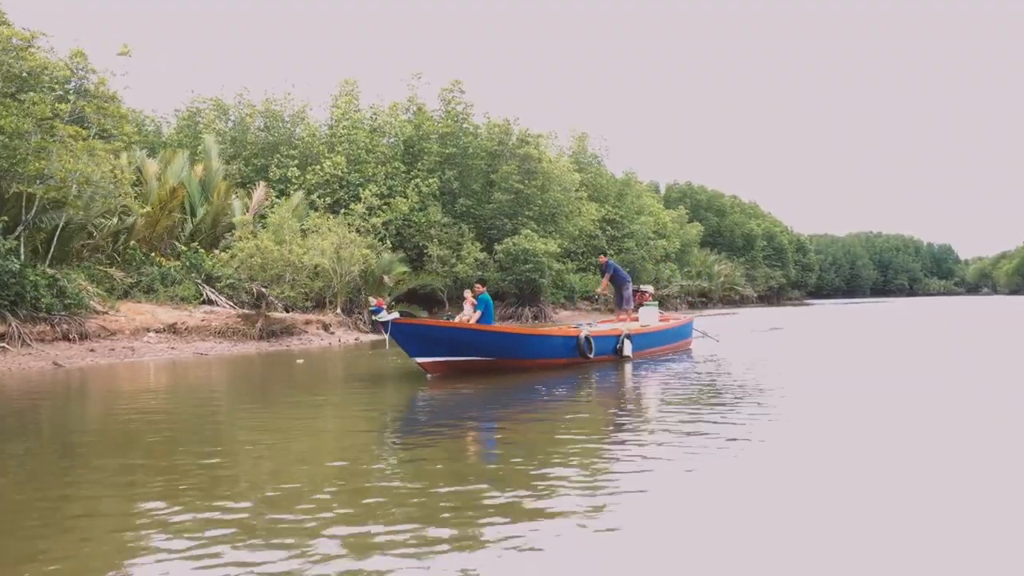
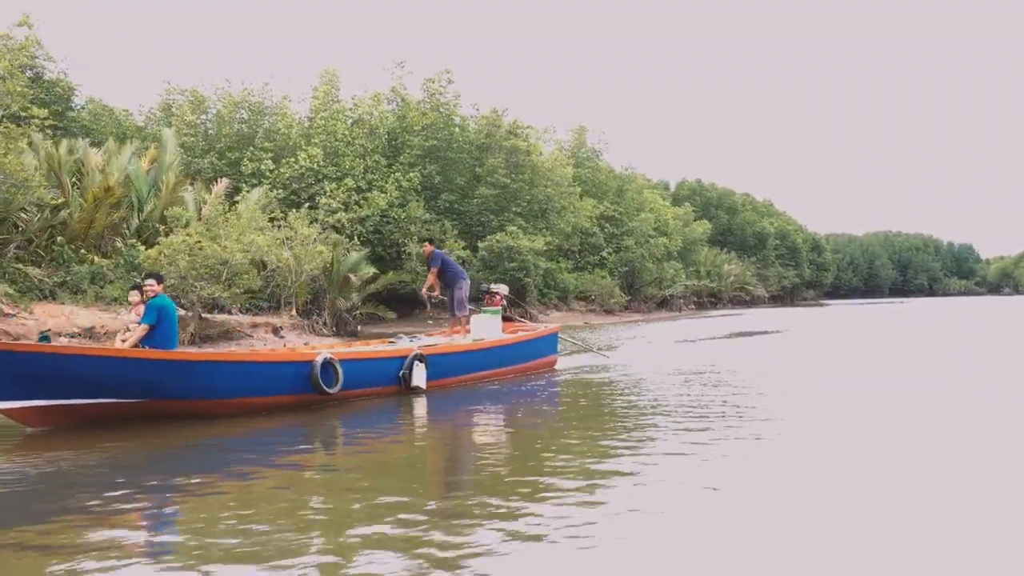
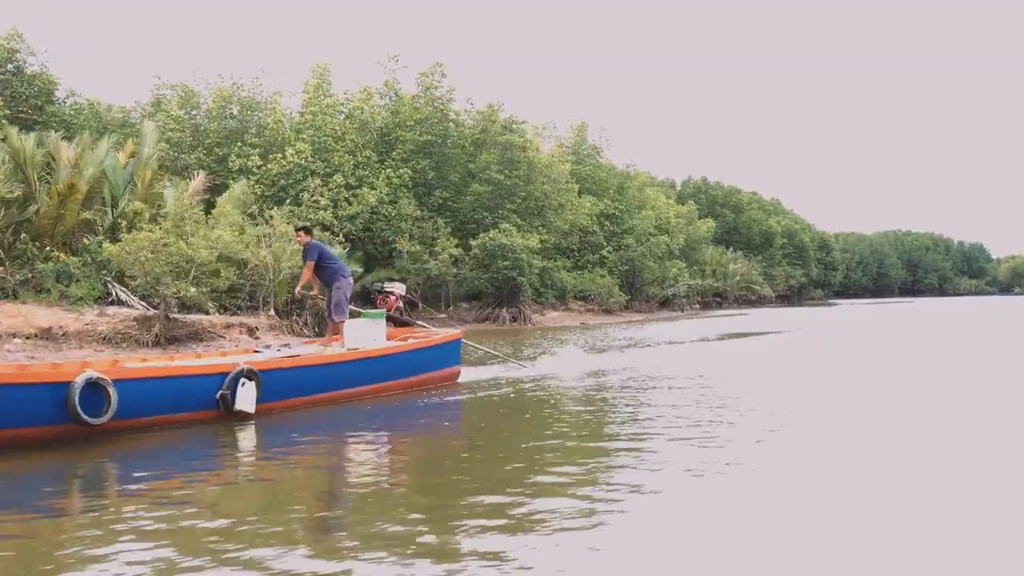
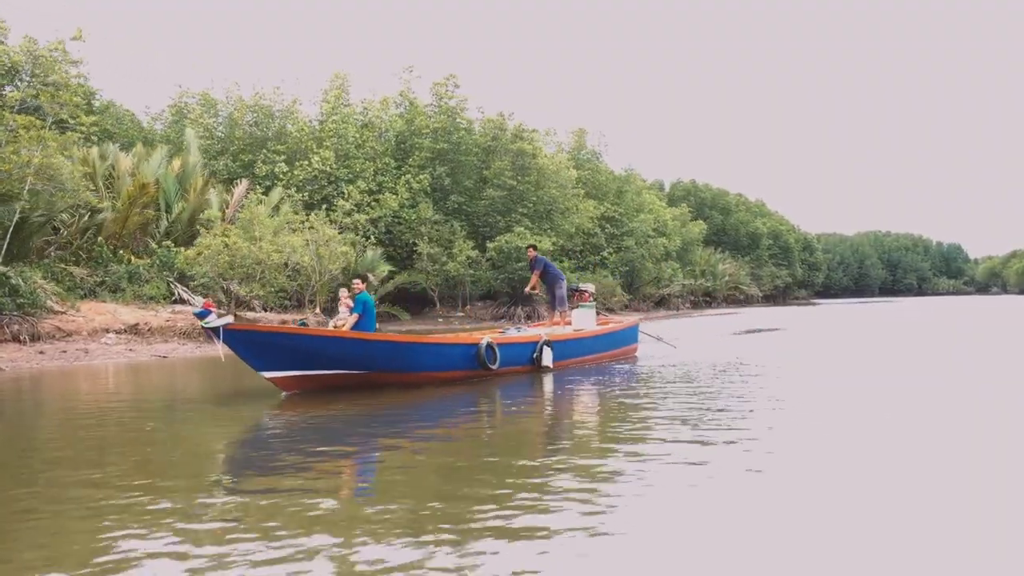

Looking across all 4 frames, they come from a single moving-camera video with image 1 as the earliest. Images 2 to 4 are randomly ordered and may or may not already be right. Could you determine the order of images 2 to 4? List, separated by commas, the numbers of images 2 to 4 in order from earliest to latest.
4, 2, 3
